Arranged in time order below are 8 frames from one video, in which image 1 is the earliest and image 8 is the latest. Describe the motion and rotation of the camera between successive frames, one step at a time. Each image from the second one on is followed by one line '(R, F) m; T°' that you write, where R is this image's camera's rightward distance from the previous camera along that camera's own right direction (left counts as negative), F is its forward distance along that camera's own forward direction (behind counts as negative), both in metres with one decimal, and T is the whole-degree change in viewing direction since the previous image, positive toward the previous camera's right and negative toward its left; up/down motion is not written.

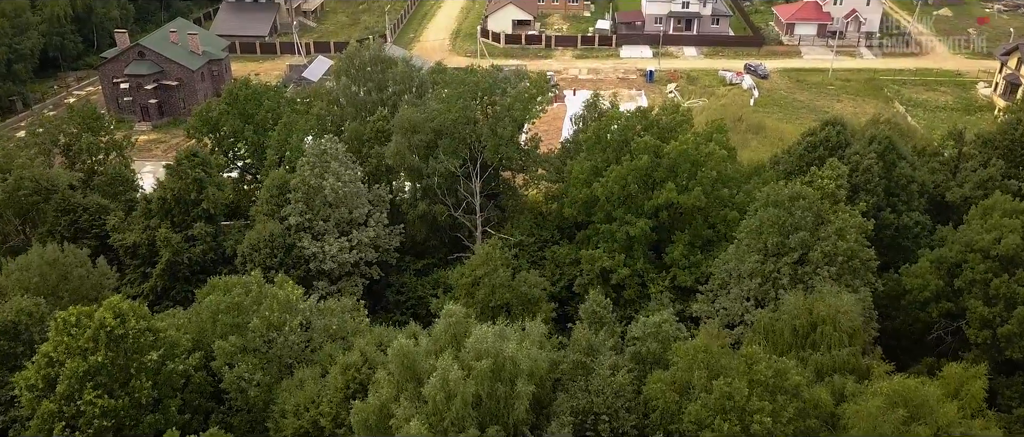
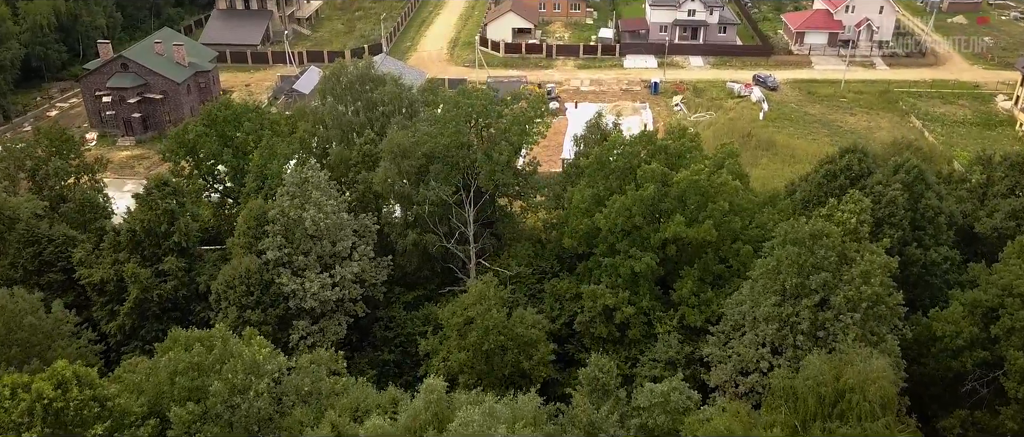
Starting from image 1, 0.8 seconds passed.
(+0.2, +2.1) m; 0°
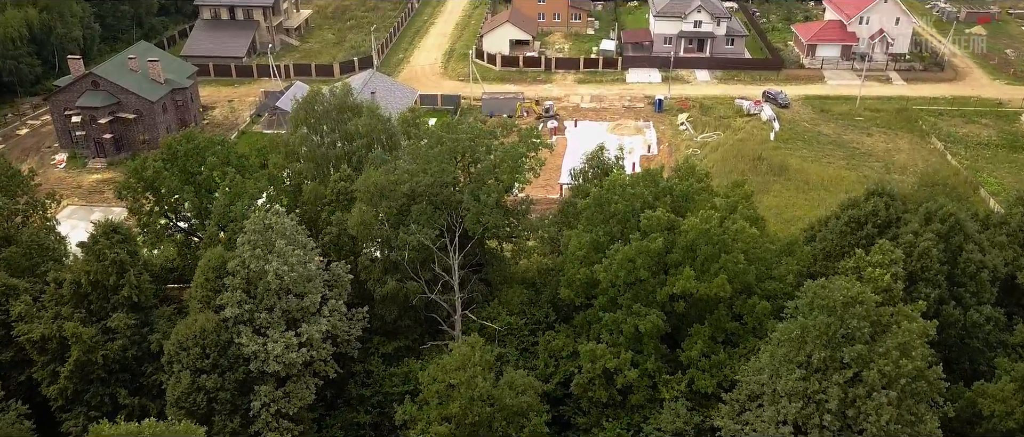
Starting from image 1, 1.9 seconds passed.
(+0.3, +2.8) m; 0°
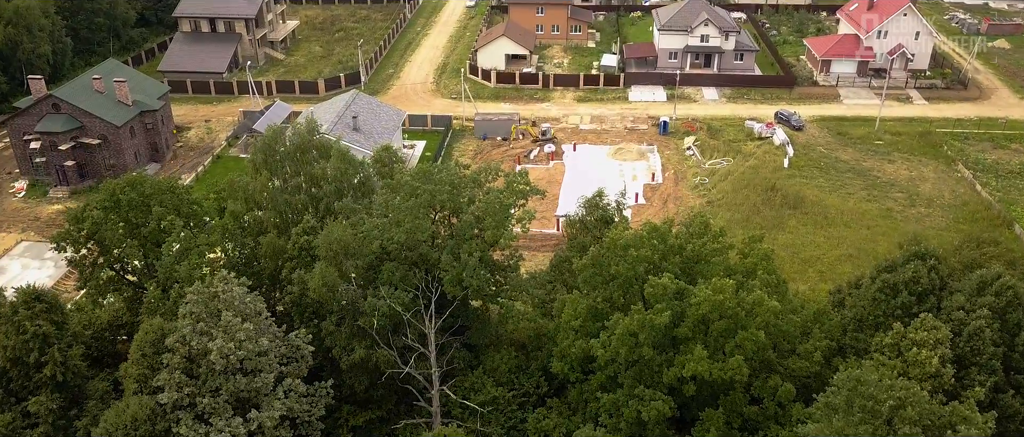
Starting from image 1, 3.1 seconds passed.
(+0.4, +3.2) m; 0°
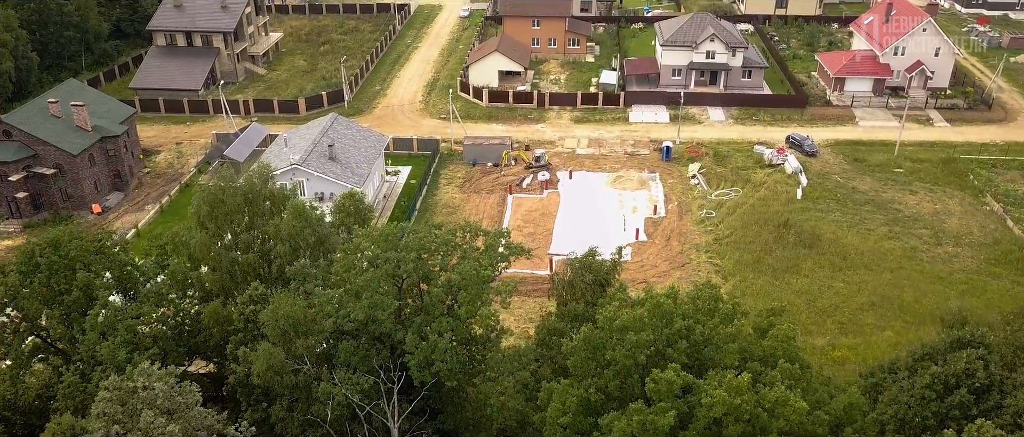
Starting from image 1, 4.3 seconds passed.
(+0.4, +3.3) m; 0°
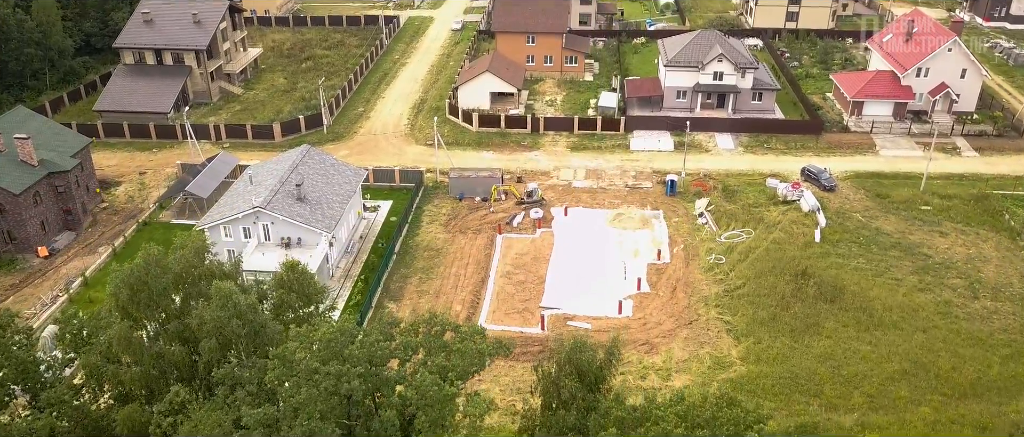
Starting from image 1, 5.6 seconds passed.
(+0.4, +3.7) m; 0°
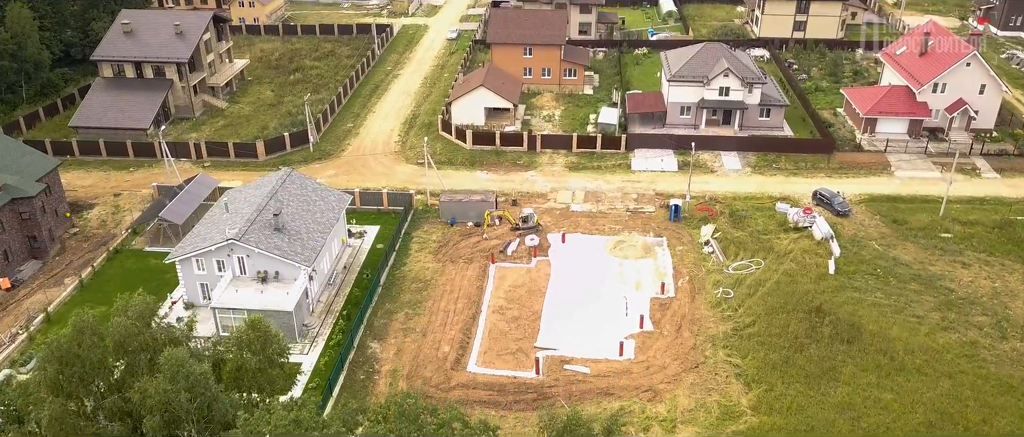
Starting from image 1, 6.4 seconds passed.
(+0.2, +2.2) m; 0°
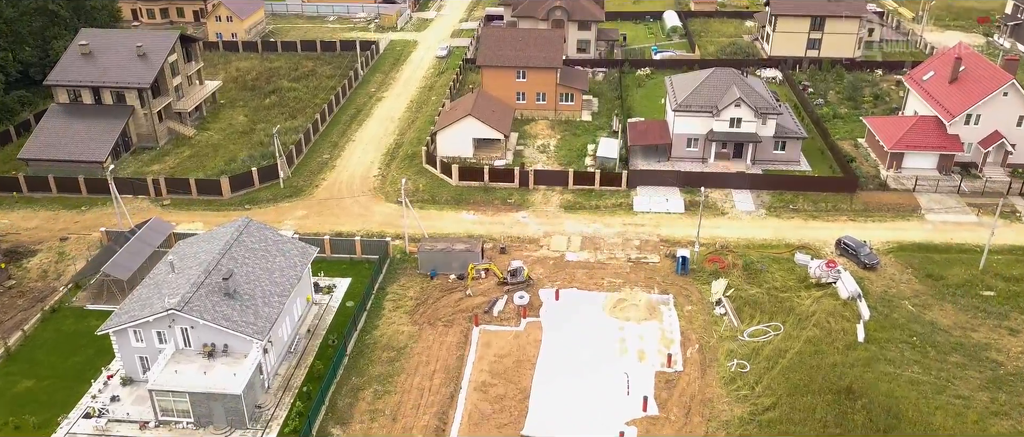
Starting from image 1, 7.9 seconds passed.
(+0.4, +4.0) m; 0°
